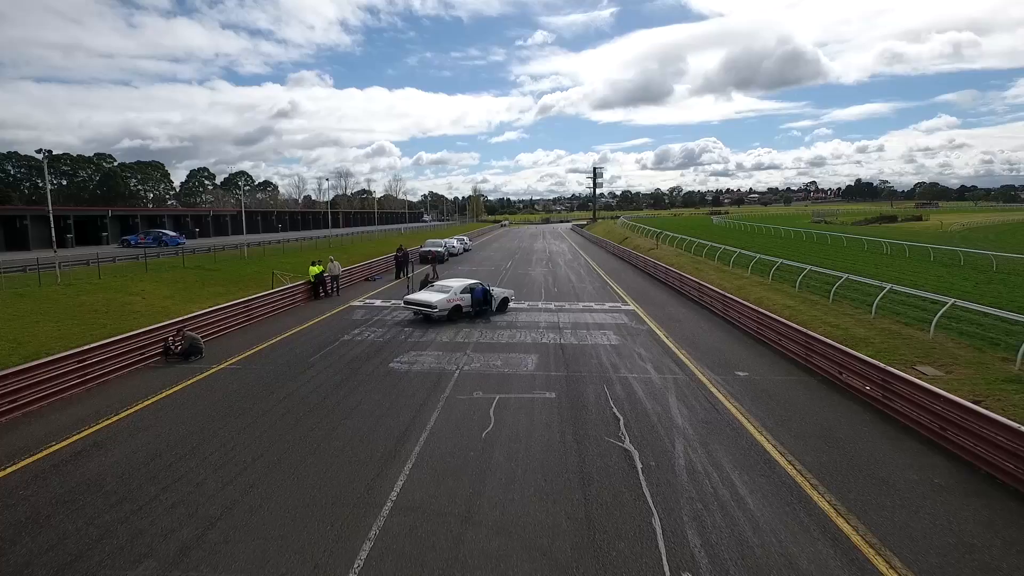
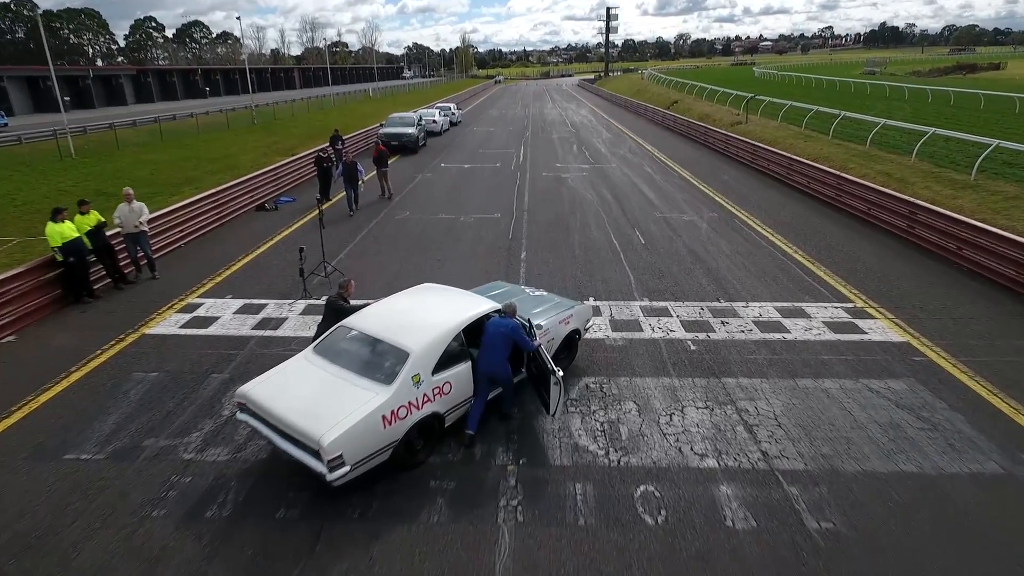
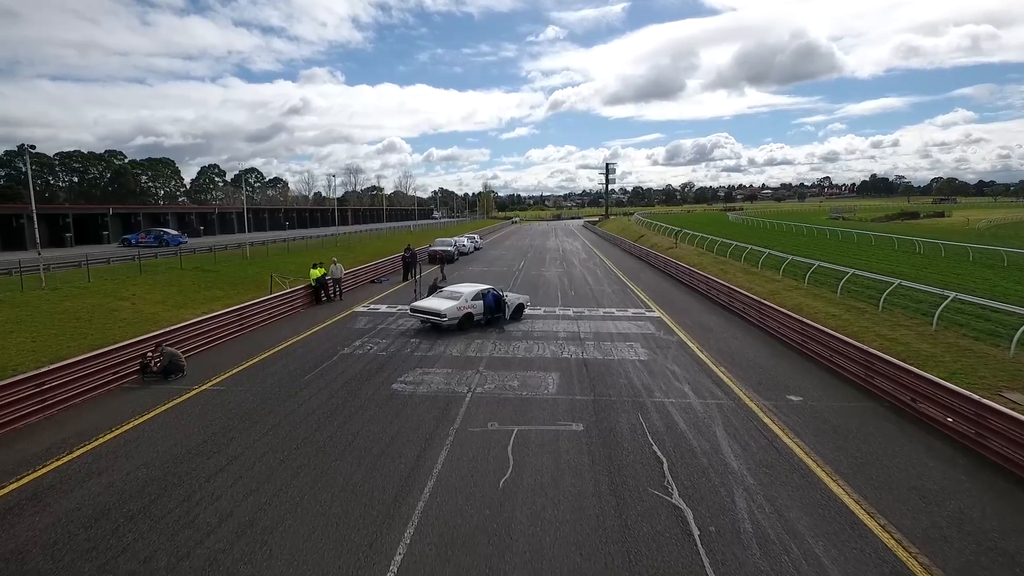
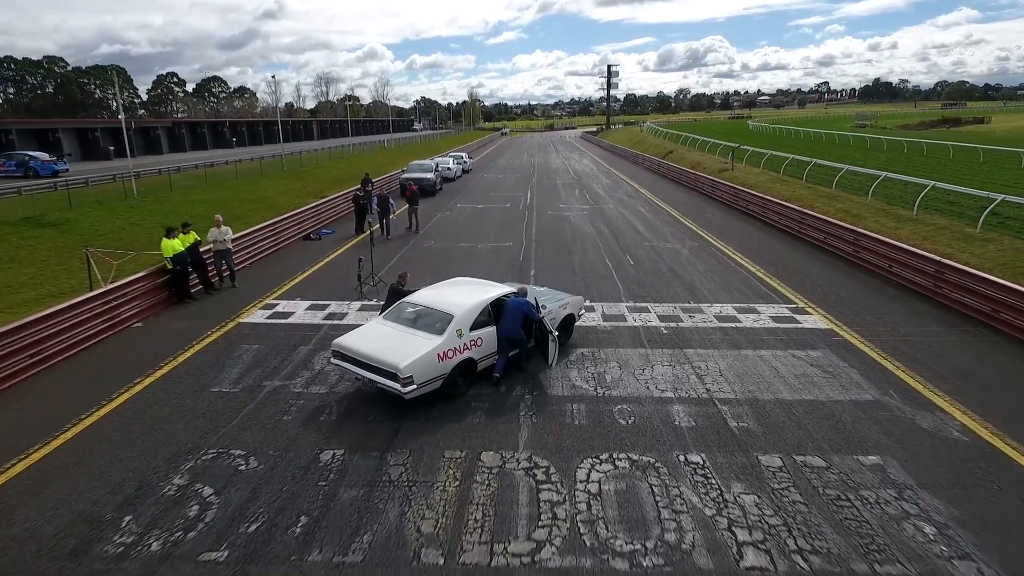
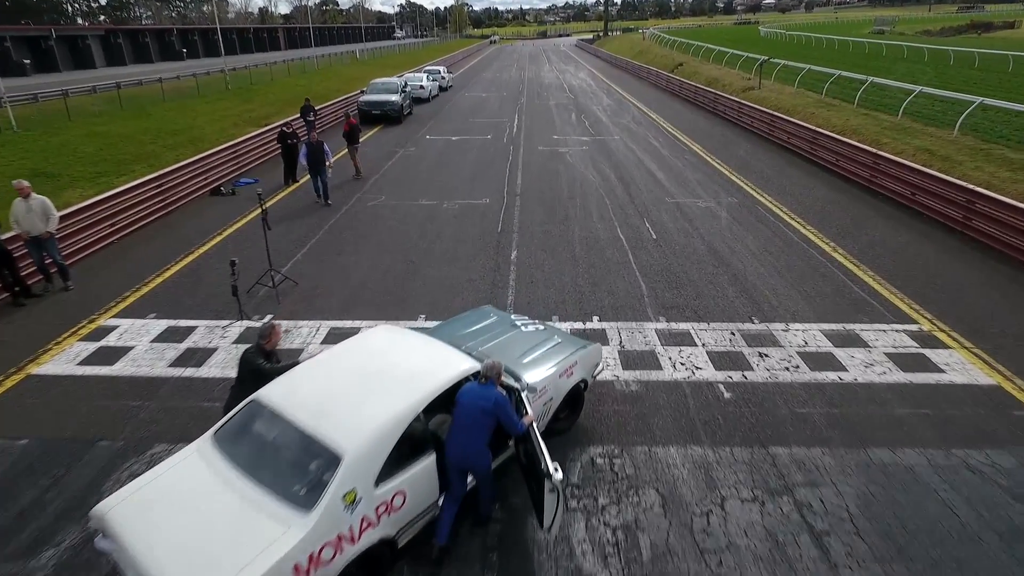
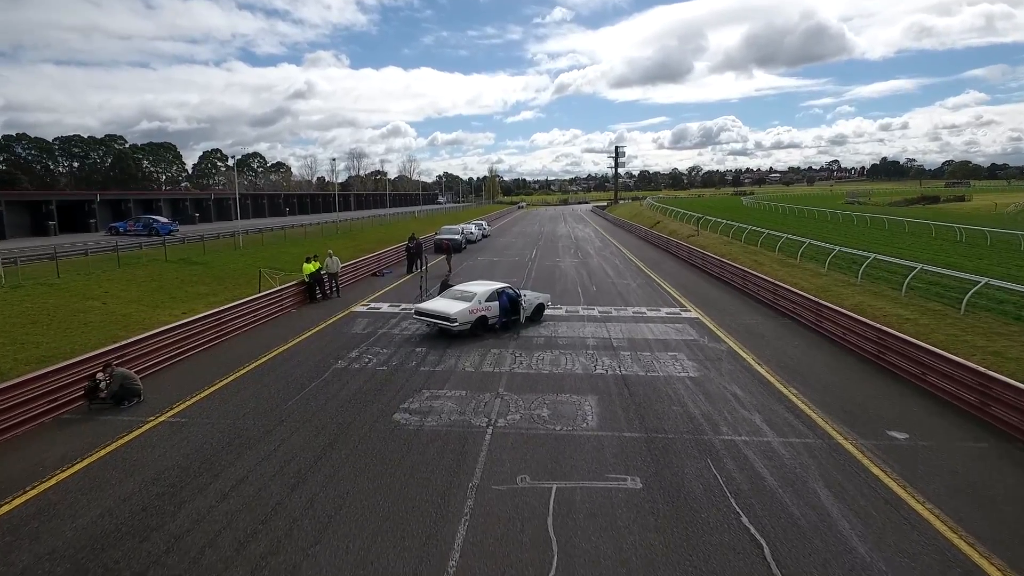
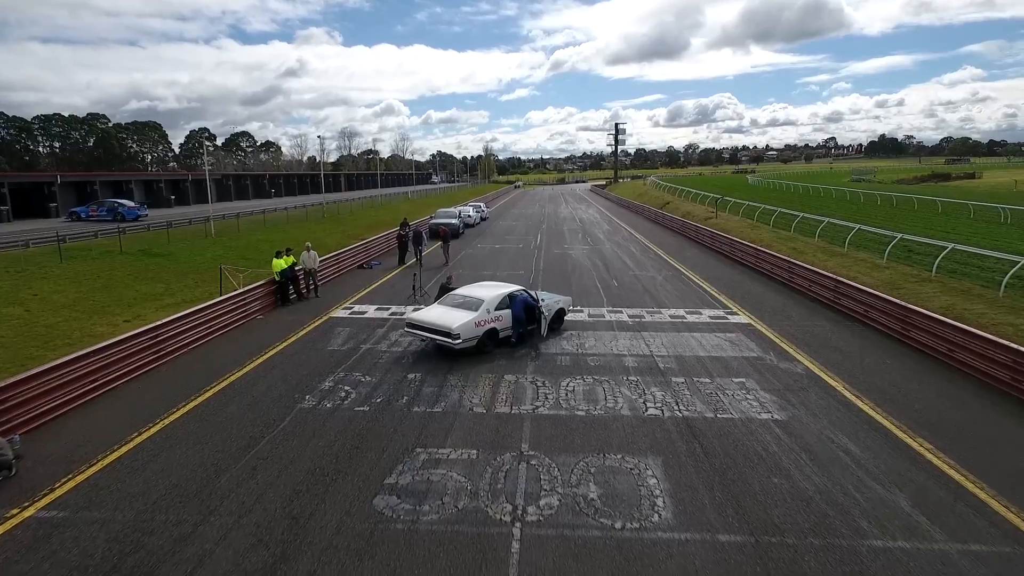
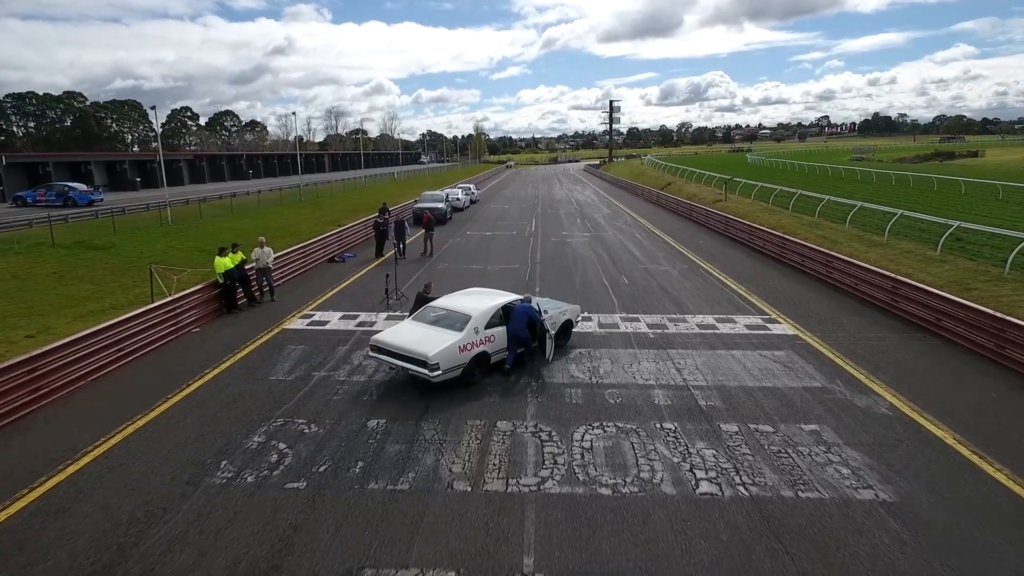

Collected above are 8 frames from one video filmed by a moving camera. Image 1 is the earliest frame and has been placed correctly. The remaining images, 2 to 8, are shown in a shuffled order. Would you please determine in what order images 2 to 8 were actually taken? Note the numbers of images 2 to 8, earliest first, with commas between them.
3, 6, 7, 8, 4, 2, 5
